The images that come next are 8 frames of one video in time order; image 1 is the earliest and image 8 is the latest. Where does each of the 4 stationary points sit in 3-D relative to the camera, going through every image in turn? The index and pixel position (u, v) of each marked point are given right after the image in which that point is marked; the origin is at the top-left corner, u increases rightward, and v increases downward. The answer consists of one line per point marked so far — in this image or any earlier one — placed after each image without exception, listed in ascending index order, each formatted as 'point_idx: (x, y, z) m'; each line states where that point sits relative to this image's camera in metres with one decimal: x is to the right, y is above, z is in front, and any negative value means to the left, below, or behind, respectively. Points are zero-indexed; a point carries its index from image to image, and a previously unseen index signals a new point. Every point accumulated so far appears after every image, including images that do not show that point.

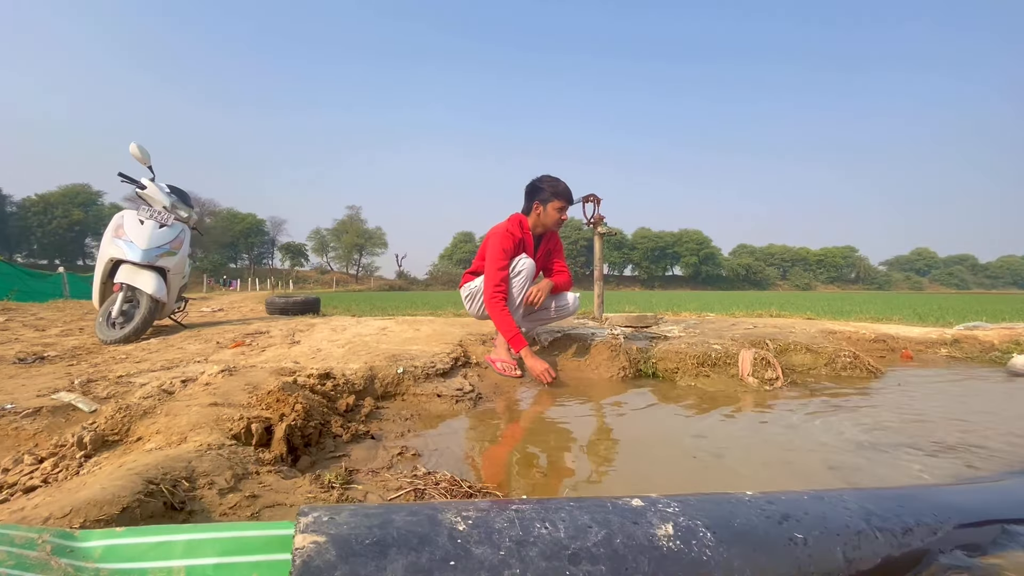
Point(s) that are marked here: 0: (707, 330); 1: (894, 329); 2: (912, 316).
0: (+1.9, -0.4, +4.6) m
1: (+3.8, -0.4, +4.8) m
2: (+10.8, -0.7, +12.8) m
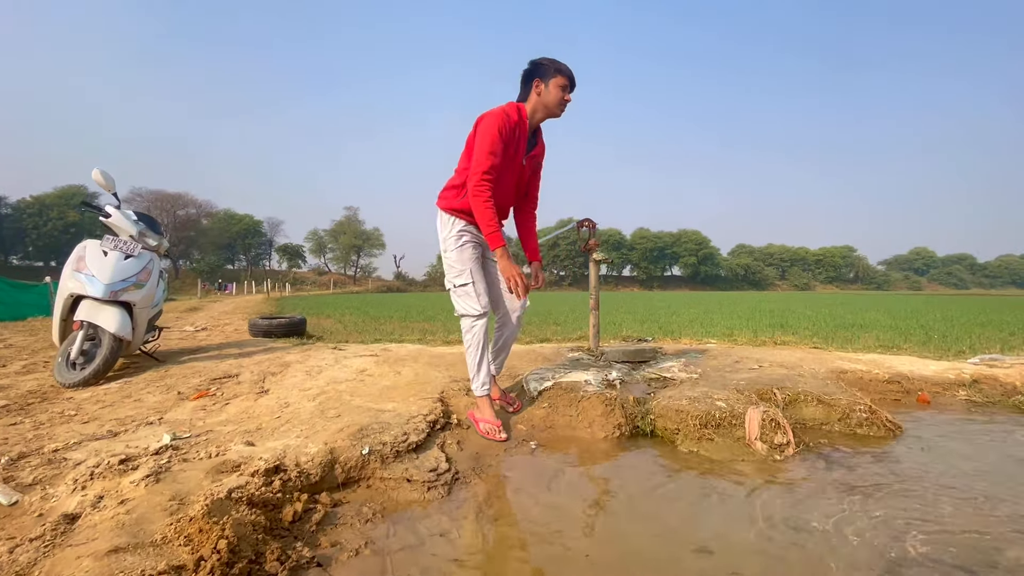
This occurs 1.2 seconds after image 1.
0: (+1.8, -0.7, +4.3) m
1: (+3.7, -0.7, +4.5) m
2: (+10.7, -1.0, +12.6) m
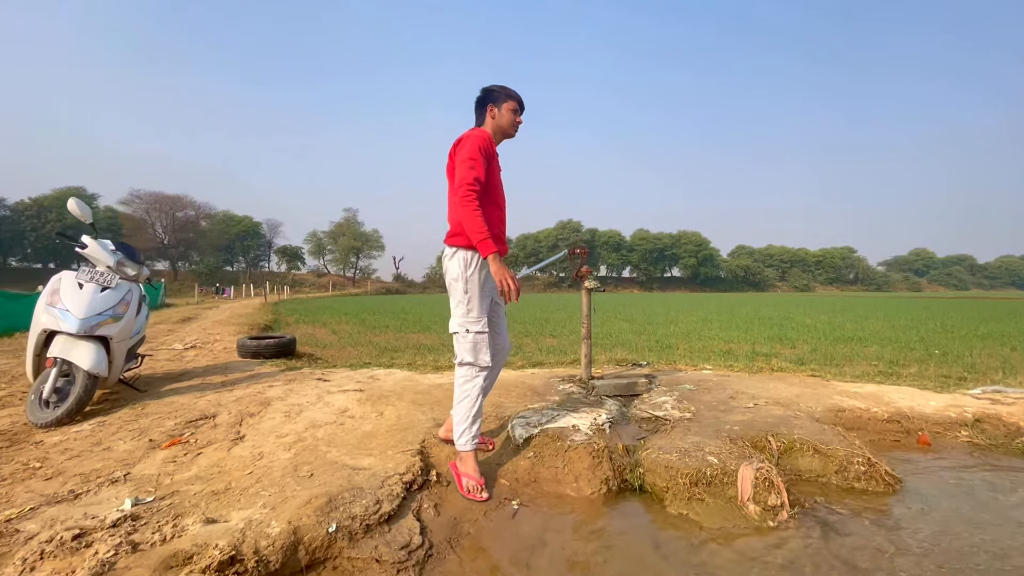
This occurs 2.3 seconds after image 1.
0: (+1.6, -1.1, +4.1) m
1: (+3.6, -1.0, +4.4) m
2: (+10.5, -1.3, +12.4) m
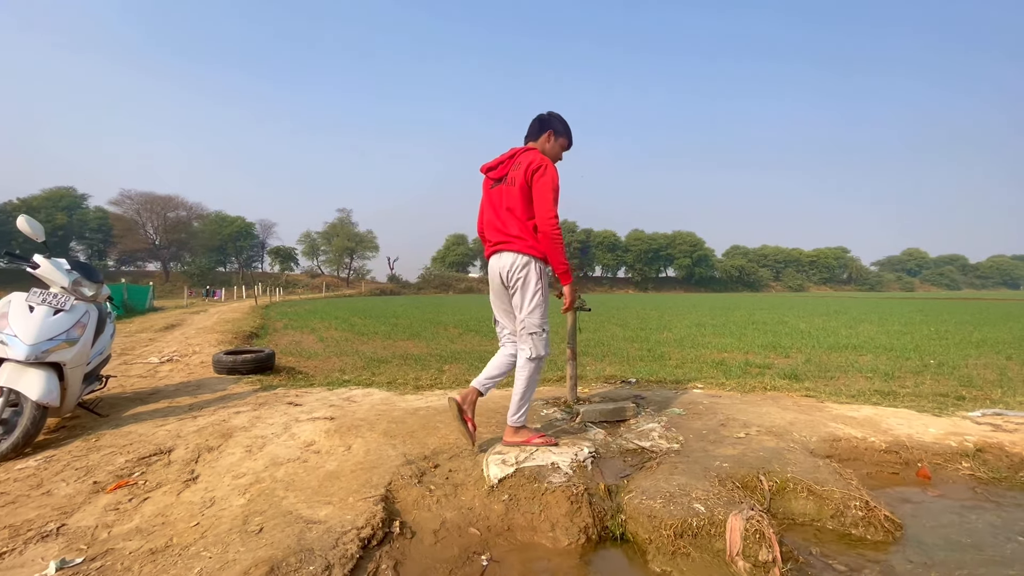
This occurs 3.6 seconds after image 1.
0: (+1.5, -1.2, +3.9) m
1: (+3.4, -1.2, +4.2) m
2: (+10.3, -1.5, +12.3) m
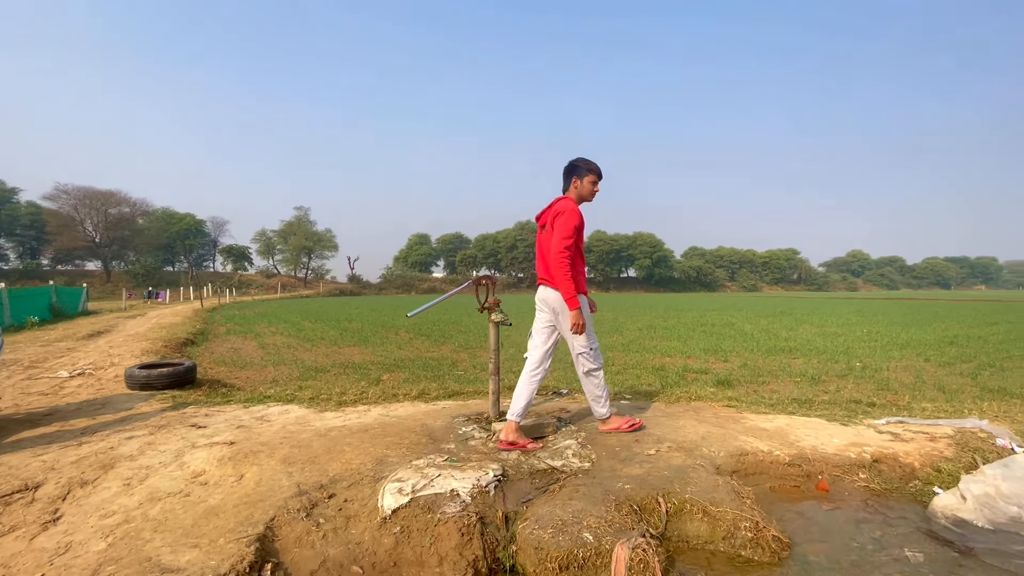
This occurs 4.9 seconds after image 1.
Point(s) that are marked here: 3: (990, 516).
0: (+0.7, -1.4, +3.9) m
1: (+2.7, -1.4, +4.3) m
2: (+8.9, -1.6, +12.9) m
3: (+3.3, -1.6, +3.3) m
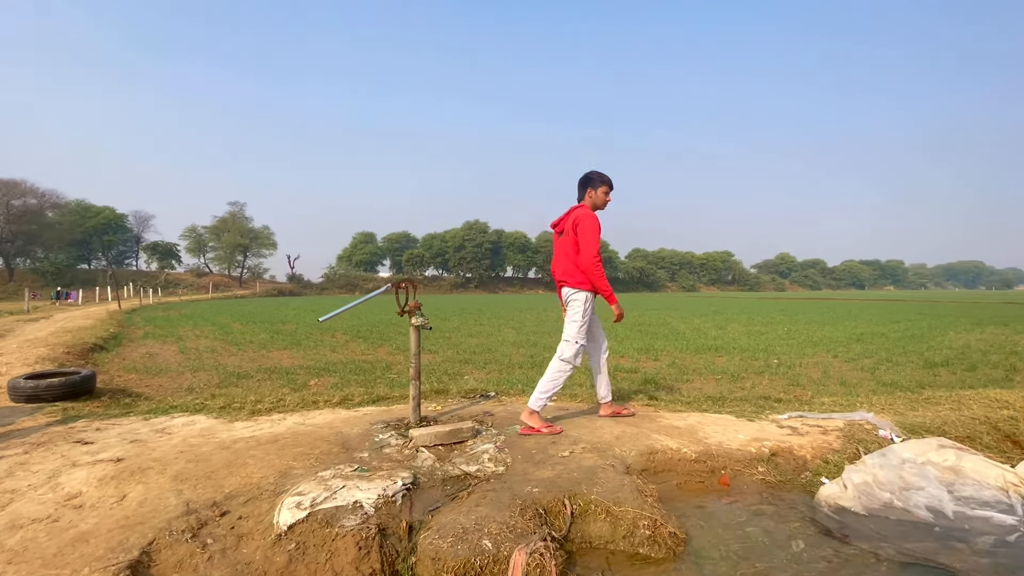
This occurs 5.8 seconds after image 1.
0: (0.0, -1.4, +3.9) m
1: (+1.9, -1.4, +4.5) m
2: (+7.2, -1.6, +13.7) m
3: (+2.6, -1.6, +3.6) m
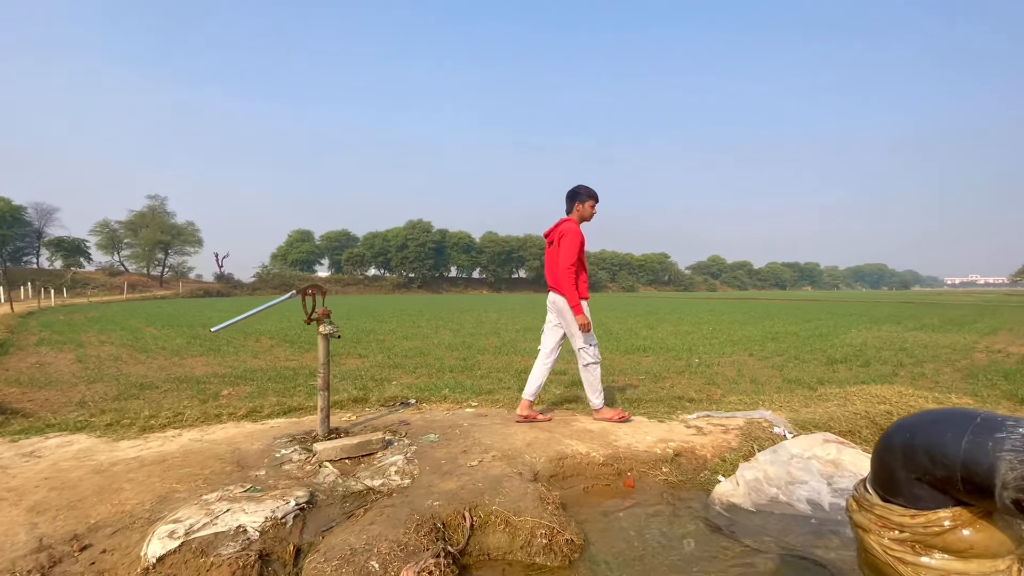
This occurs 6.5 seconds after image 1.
0: (-0.7, -1.5, +3.8) m
1: (+1.1, -1.5, +4.7) m
2: (+5.3, -1.7, +14.4) m
3: (+1.9, -1.7, +3.8) m
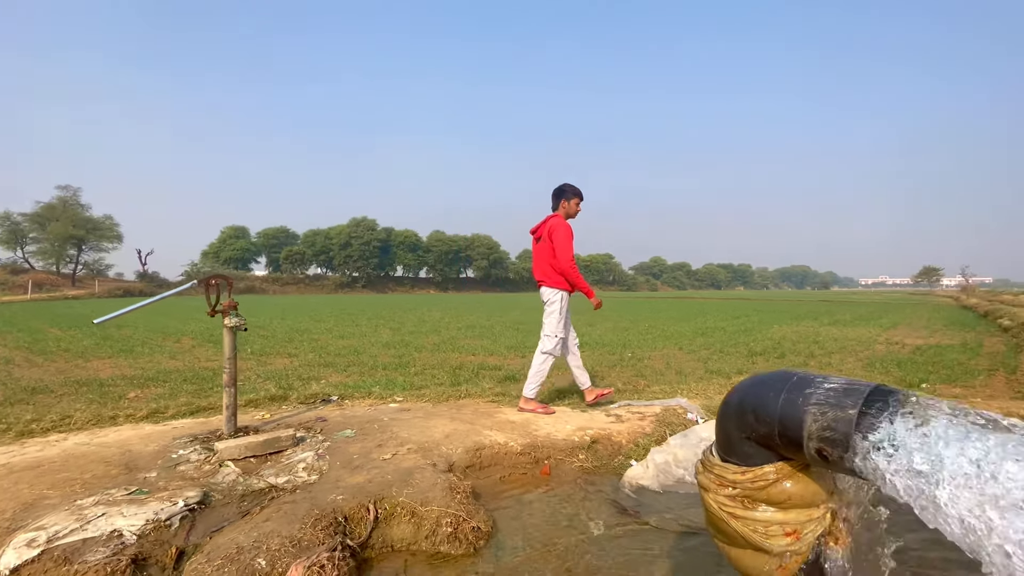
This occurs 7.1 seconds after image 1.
0: (-1.4, -1.4, +3.7) m
1: (+0.3, -1.4, +4.7) m
2: (+3.5, -1.6, +14.8) m
3: (+1.2, -1.6, +3.9) m
